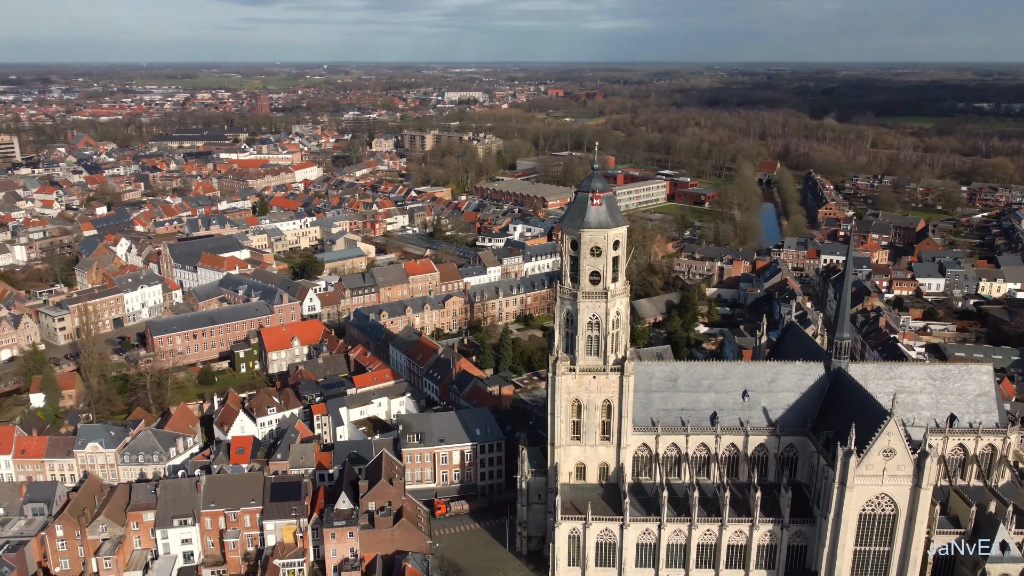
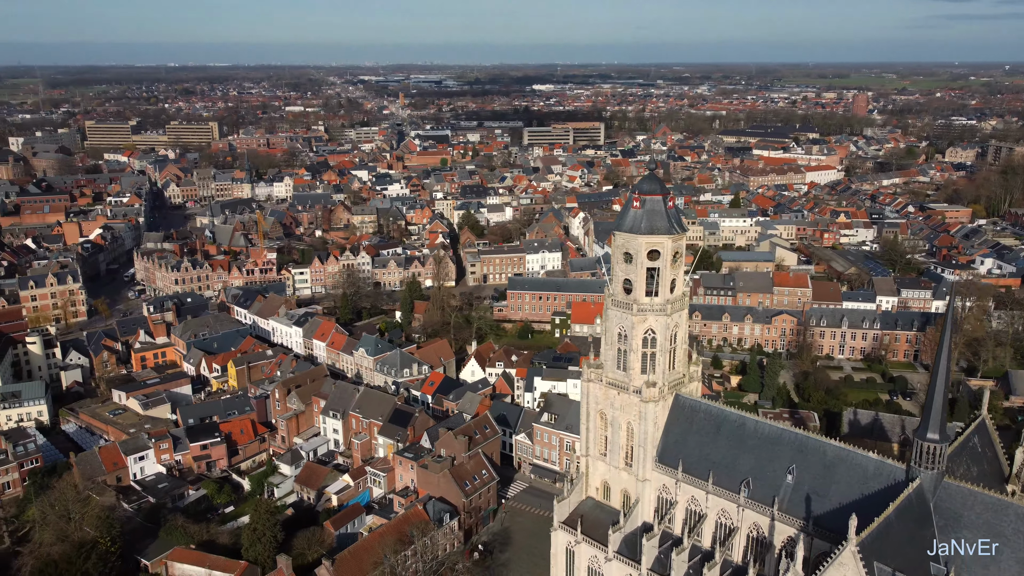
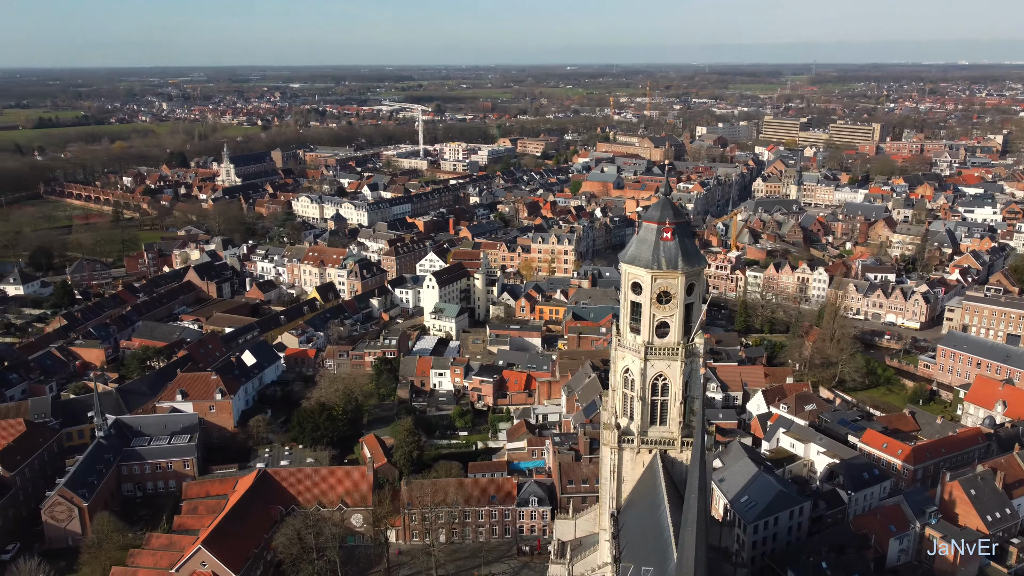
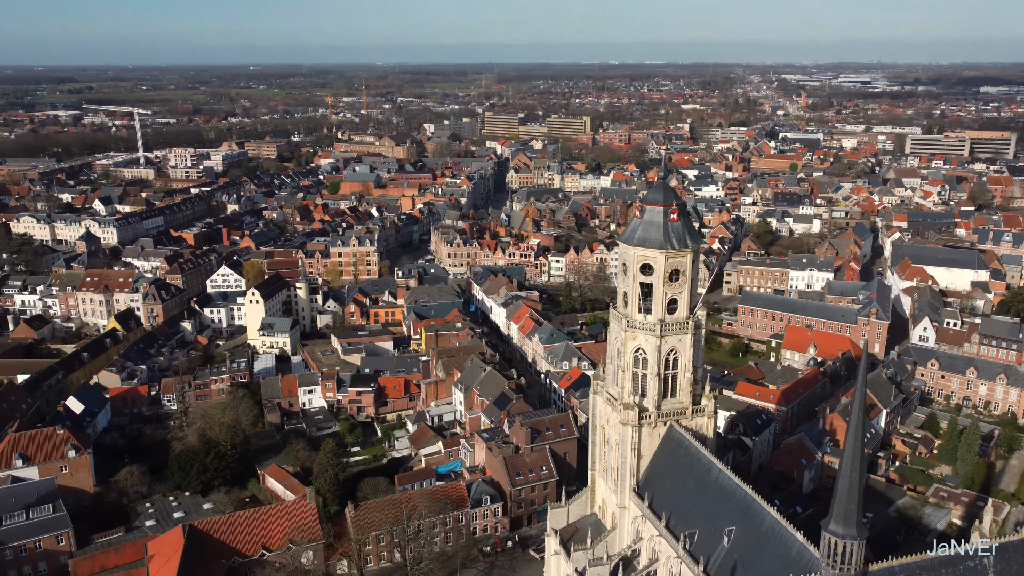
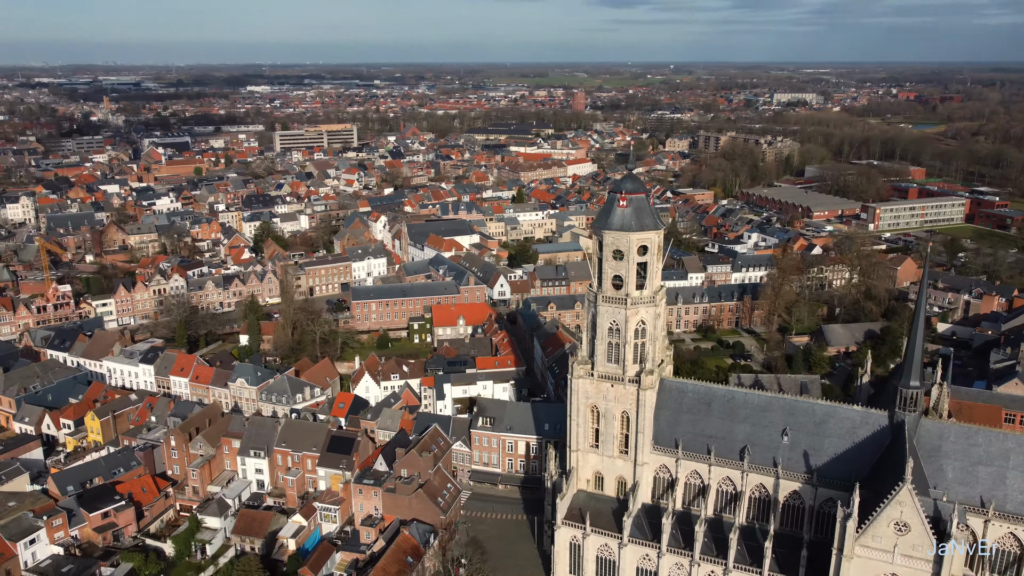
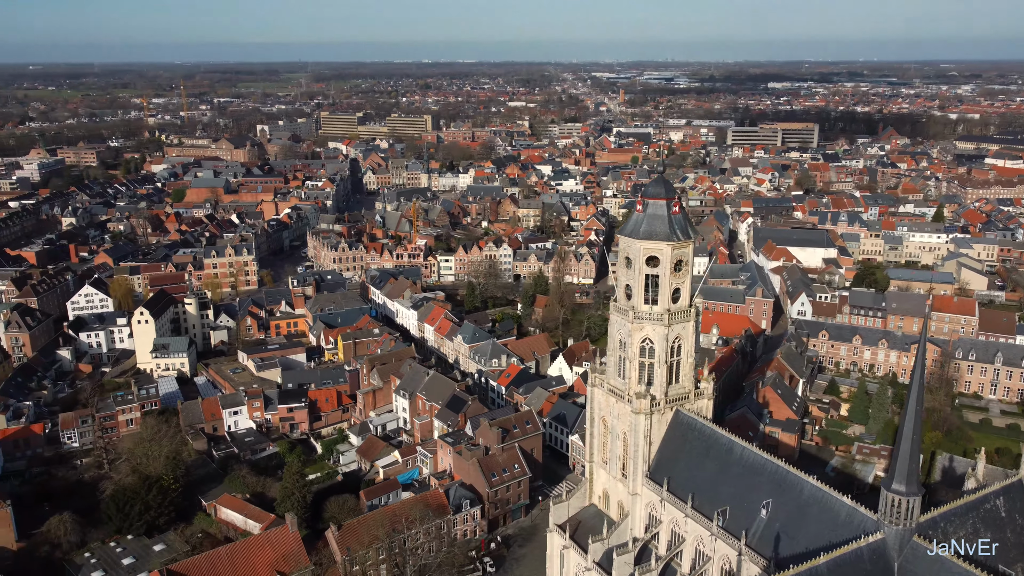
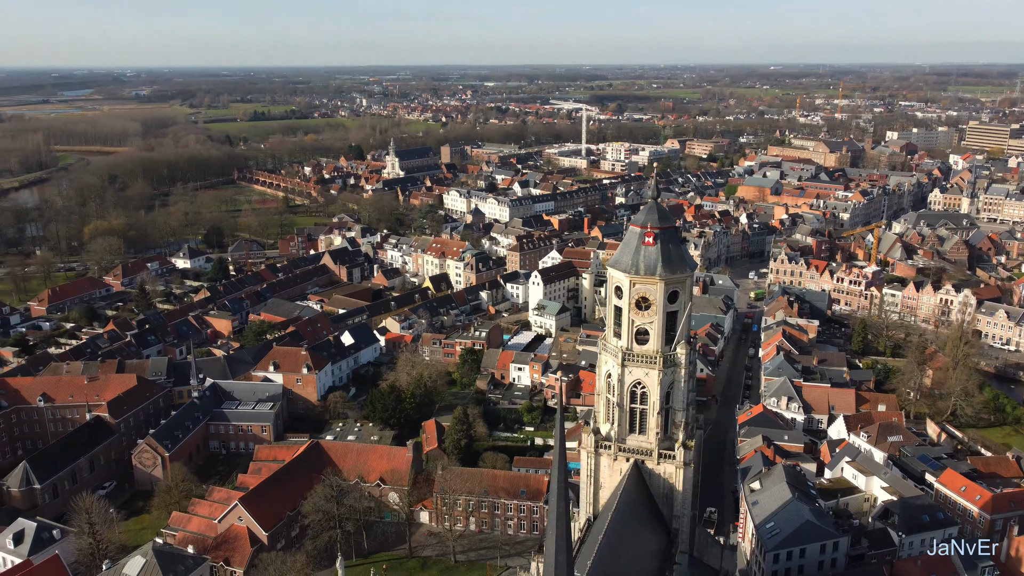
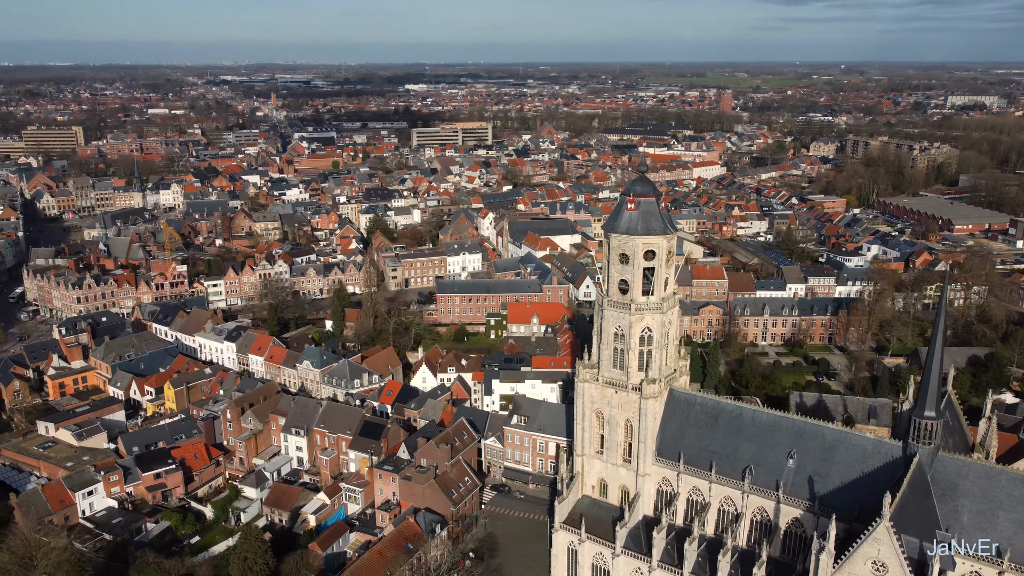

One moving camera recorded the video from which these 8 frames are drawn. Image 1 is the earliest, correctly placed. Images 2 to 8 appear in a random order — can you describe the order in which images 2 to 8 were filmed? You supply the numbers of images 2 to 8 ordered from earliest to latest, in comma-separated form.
5, 8, 2, 6, 4, 3, 7
